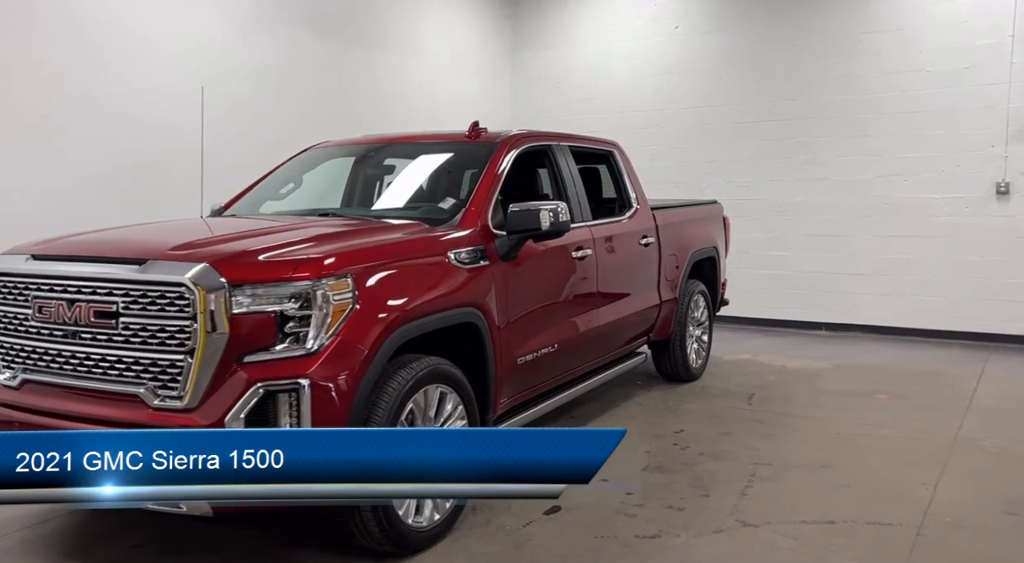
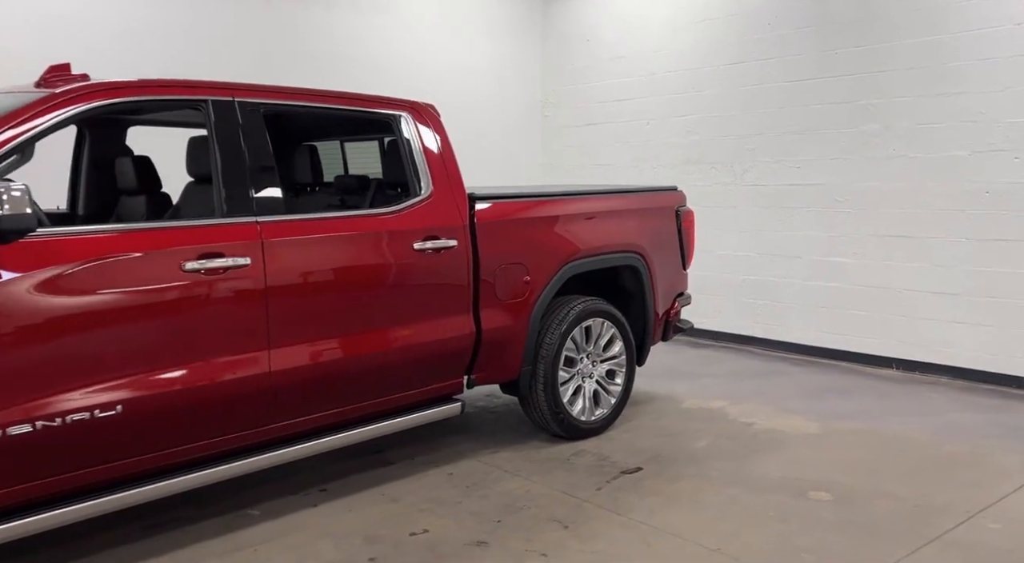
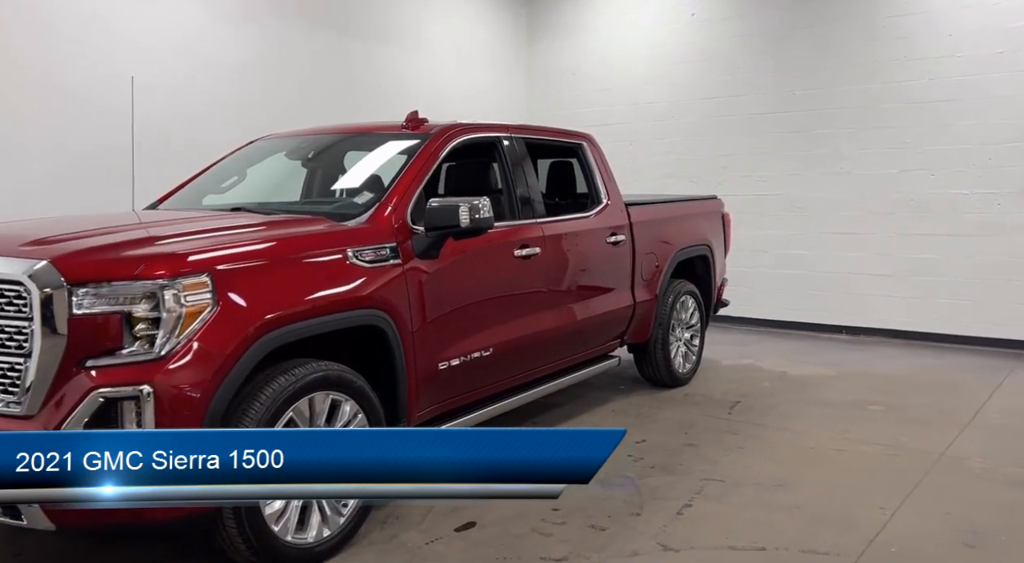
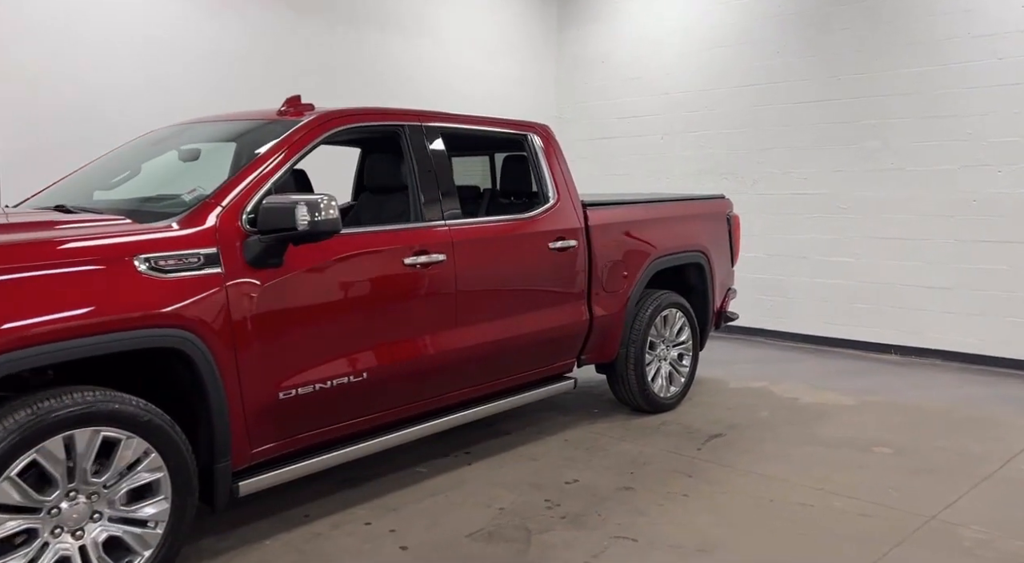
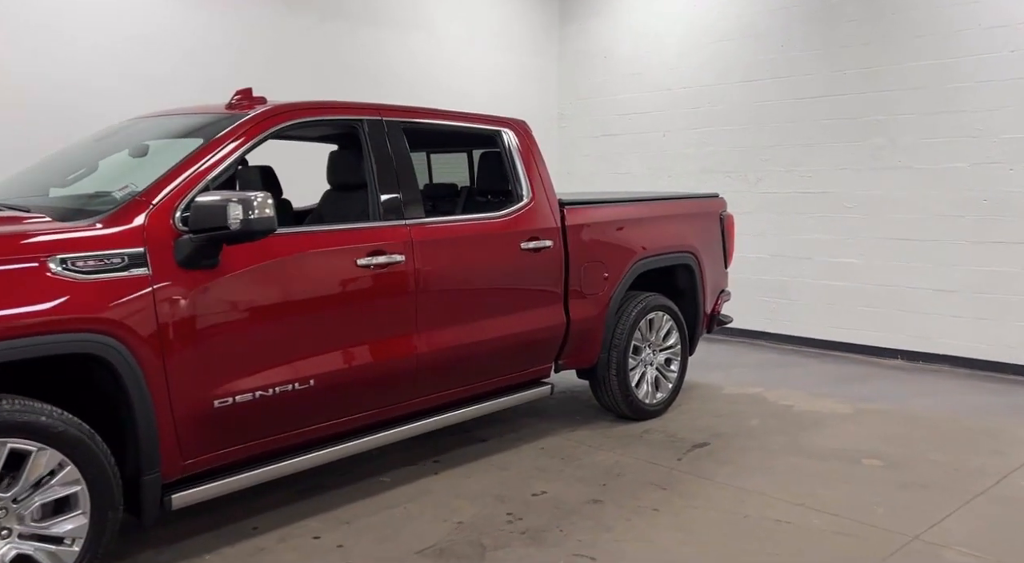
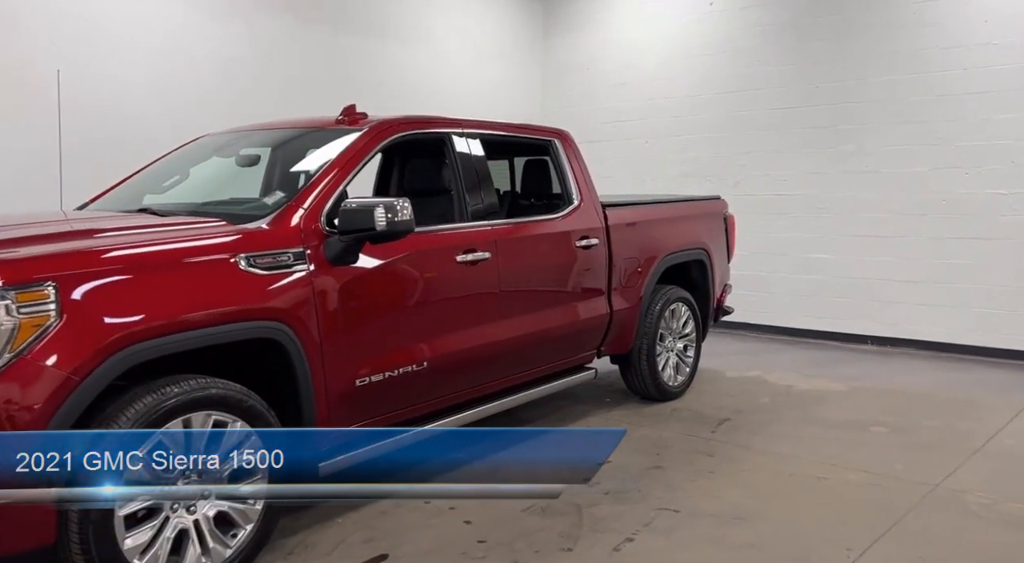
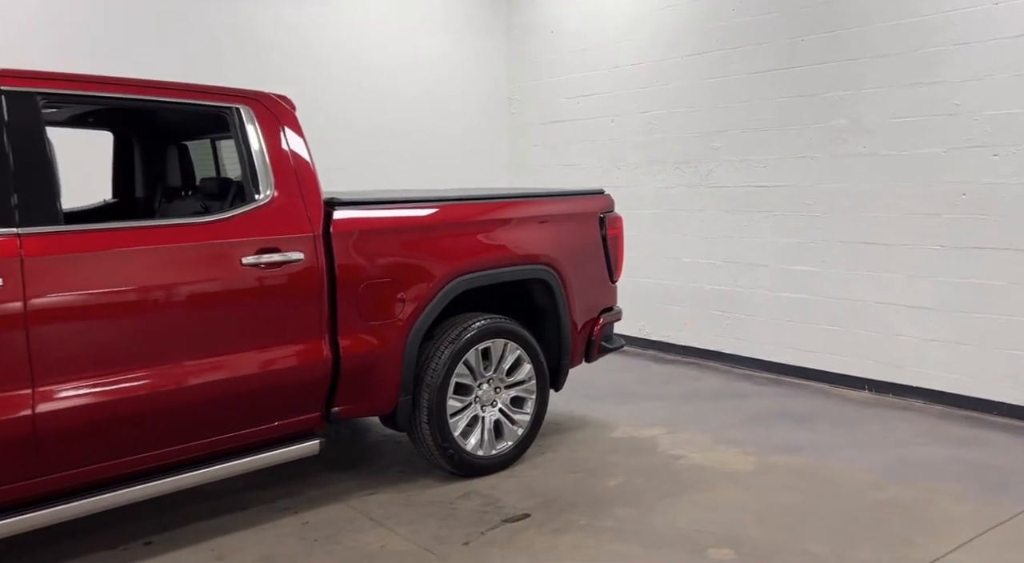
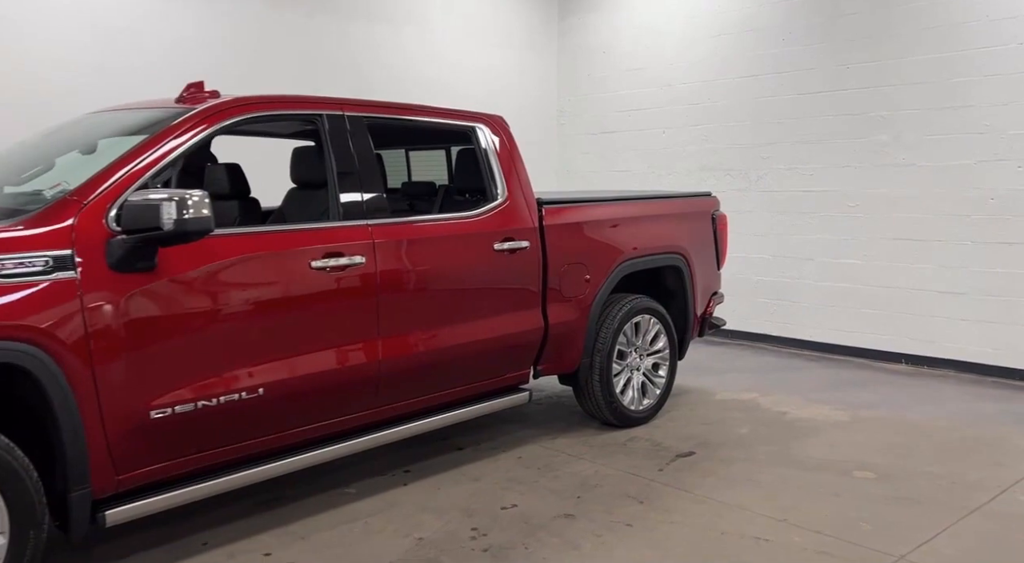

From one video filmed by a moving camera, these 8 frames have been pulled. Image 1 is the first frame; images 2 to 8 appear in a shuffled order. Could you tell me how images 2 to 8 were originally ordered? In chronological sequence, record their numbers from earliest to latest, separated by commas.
3, 6, 4, 5, 8, 2, 7
